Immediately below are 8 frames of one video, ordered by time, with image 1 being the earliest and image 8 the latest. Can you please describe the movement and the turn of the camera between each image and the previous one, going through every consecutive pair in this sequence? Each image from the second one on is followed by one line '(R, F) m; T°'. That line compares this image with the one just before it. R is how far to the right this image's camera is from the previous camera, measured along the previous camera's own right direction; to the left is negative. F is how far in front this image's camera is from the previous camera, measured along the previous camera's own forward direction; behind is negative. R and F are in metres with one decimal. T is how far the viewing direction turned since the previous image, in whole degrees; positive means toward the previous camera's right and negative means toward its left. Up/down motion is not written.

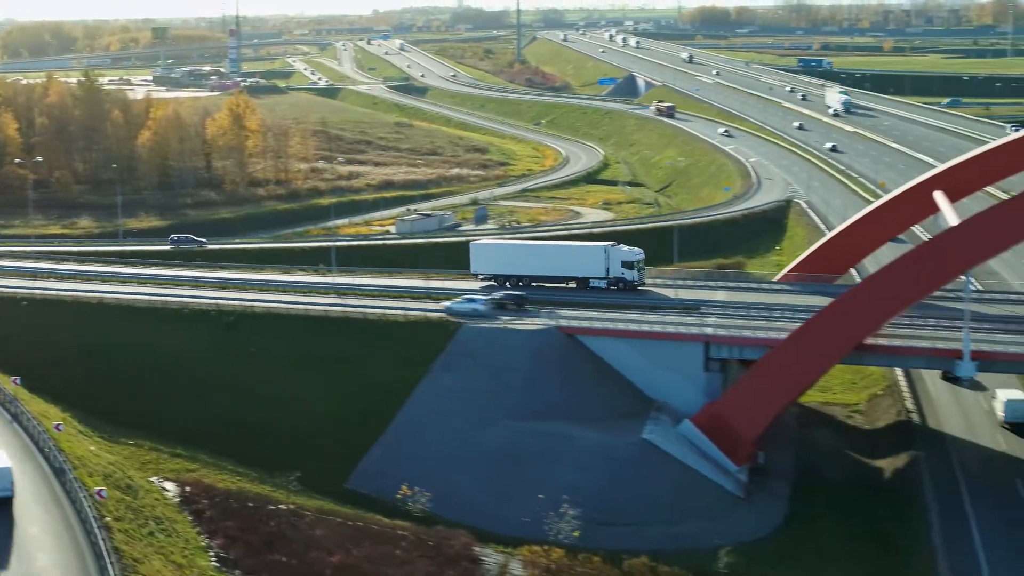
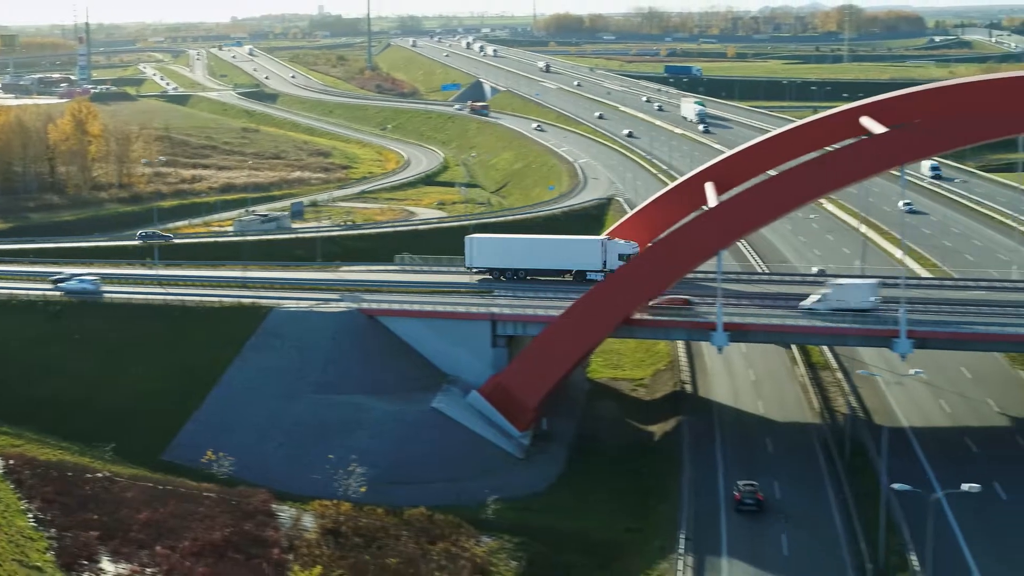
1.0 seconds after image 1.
(+0.8, -1.9) m; +4°
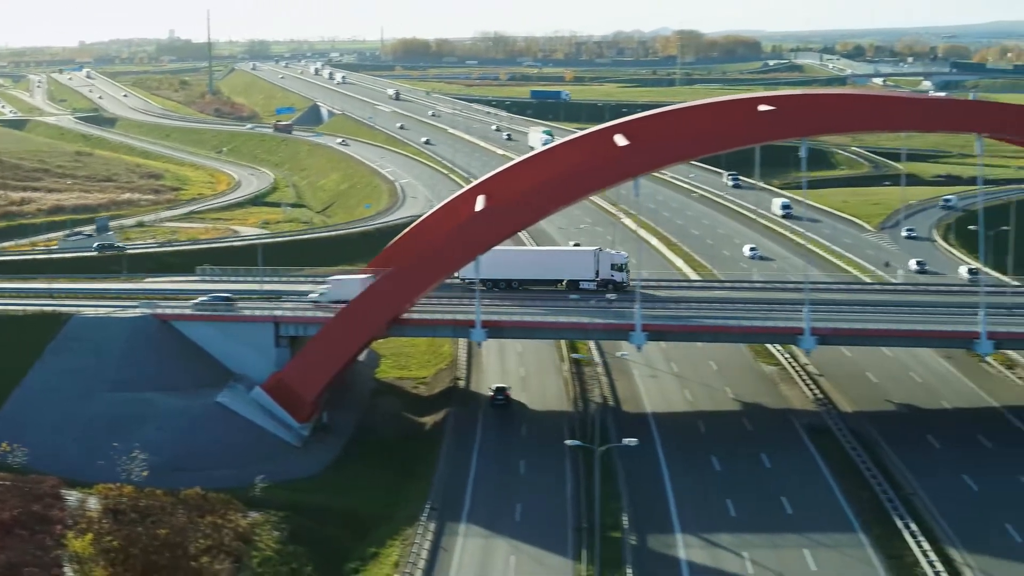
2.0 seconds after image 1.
(+1.0, -2.1) m; +5°
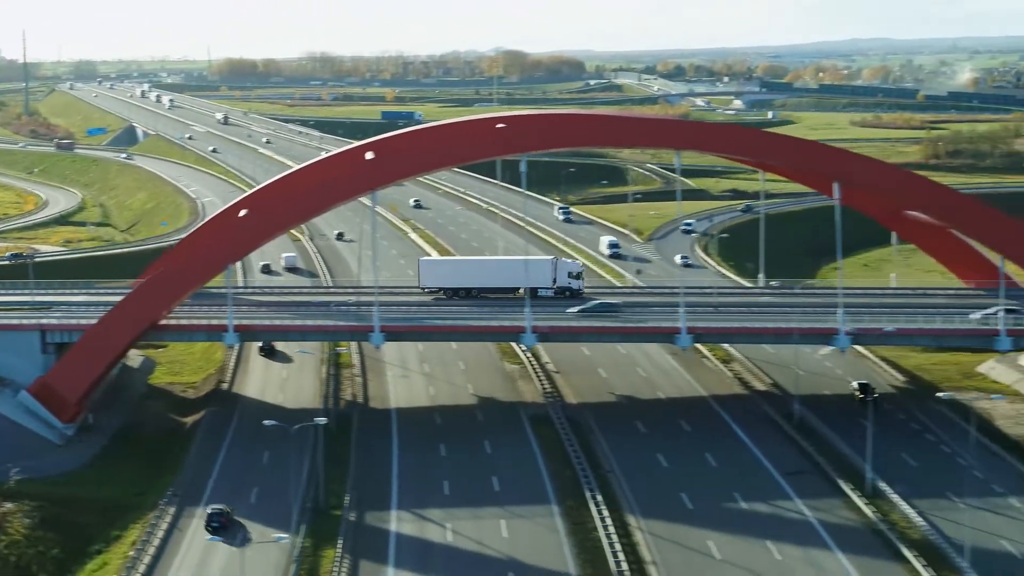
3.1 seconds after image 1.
(+1.3, -2.0) m; +5°
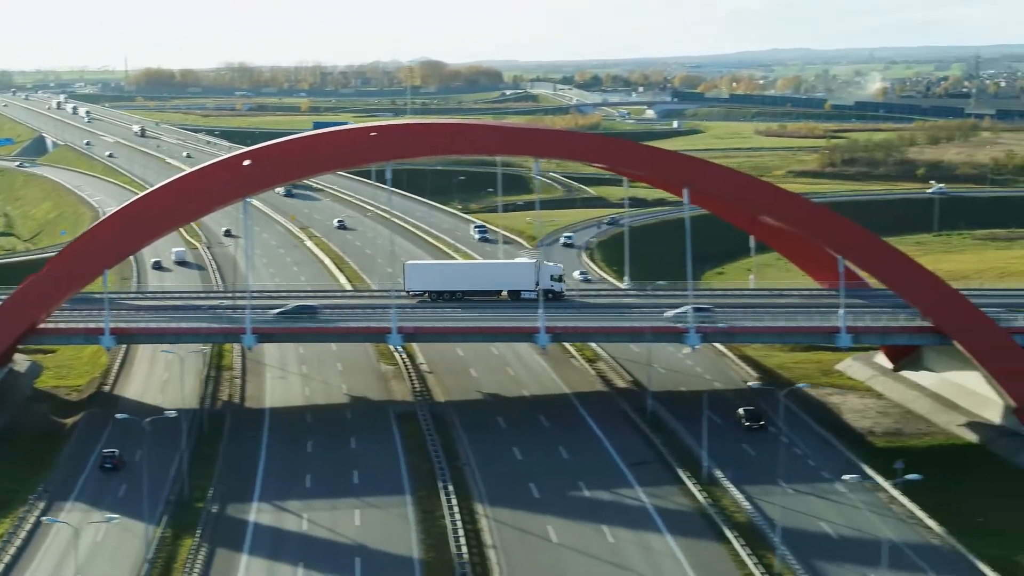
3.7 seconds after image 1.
(+0.8, -1.0) m; +2°
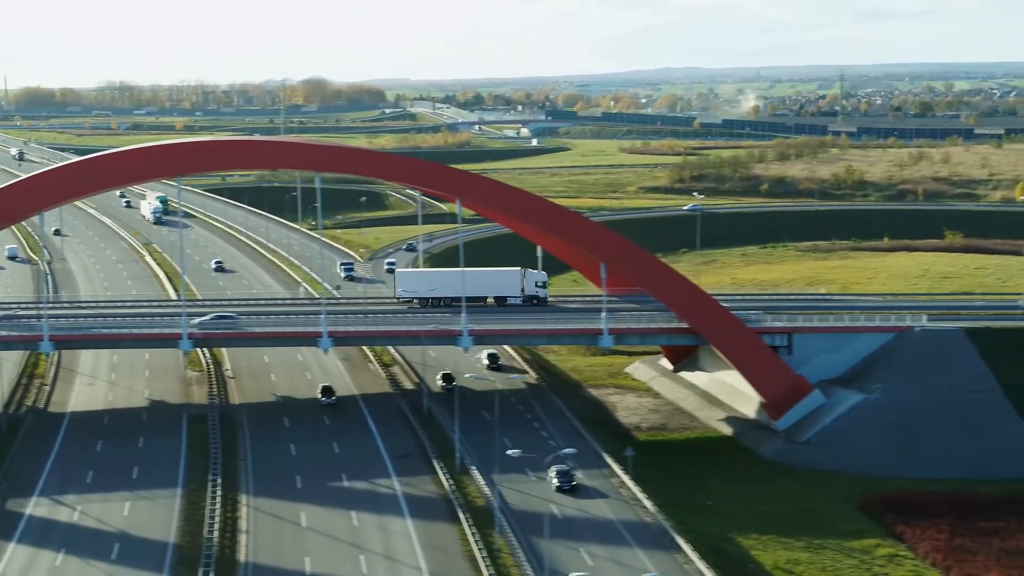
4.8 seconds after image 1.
(+1.7, -1.6) m; +3°
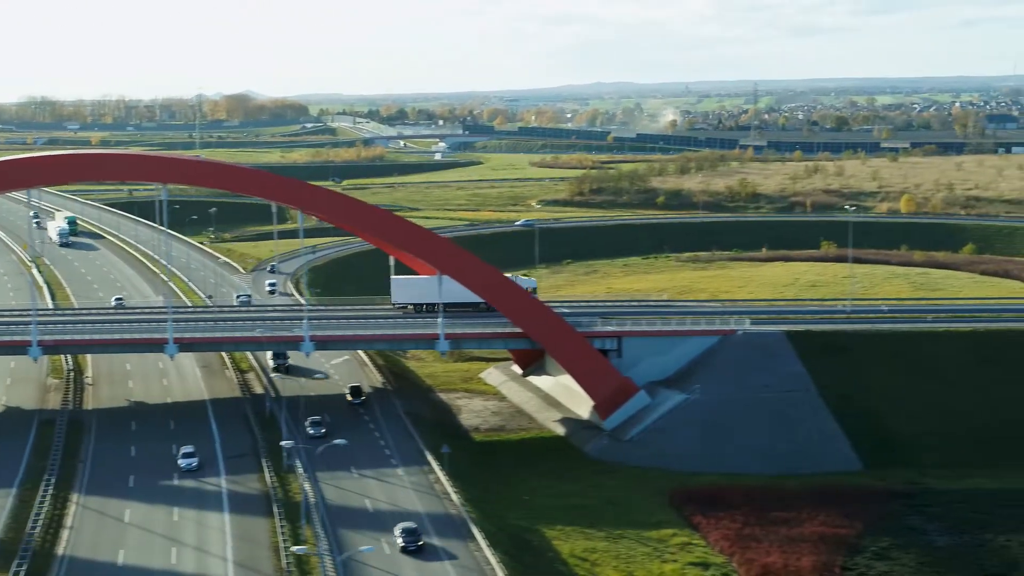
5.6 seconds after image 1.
(+1.5, -1.1) m; +2°
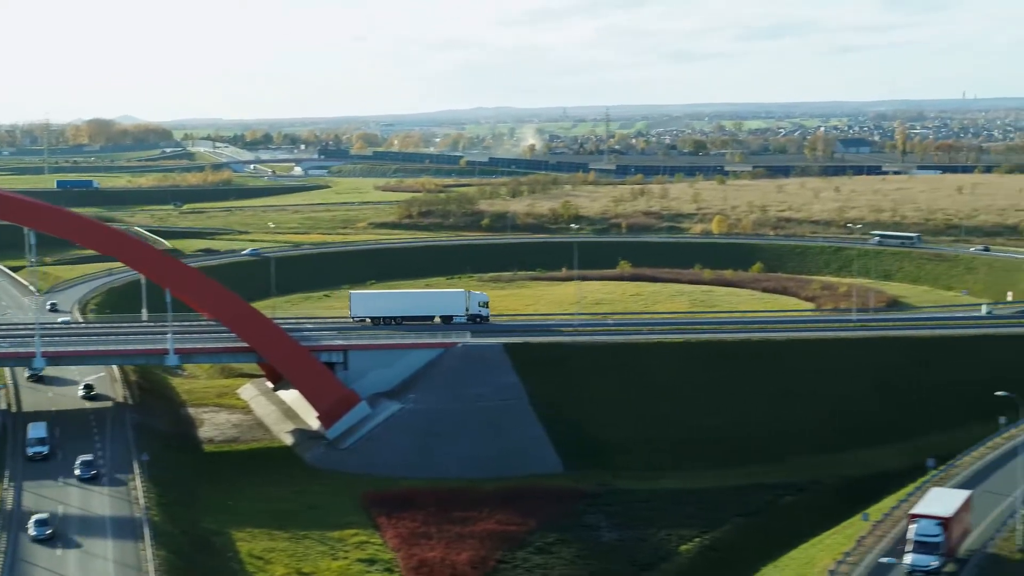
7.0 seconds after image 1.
(+2.5, -1.3) m; +4°
